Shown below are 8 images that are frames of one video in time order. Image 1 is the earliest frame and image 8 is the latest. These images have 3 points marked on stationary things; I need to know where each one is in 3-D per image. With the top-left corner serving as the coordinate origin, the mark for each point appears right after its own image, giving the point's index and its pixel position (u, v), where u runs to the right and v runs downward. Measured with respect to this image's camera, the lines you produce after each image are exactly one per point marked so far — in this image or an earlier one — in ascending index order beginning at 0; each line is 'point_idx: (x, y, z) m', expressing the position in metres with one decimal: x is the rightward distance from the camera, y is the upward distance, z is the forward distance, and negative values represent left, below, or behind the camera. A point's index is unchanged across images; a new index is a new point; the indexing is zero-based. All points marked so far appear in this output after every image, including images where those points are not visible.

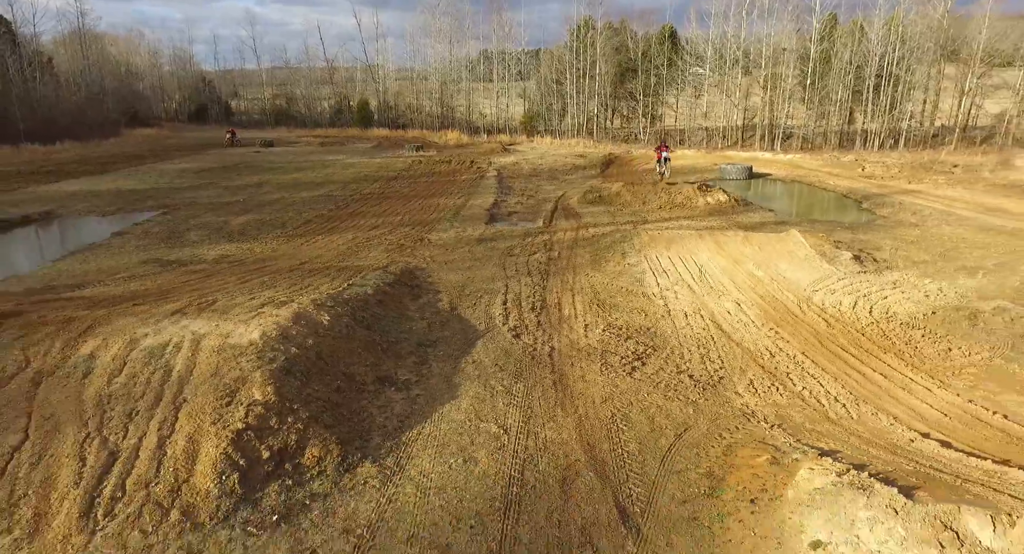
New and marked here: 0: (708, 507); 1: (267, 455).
0: (+1.7, -1.9, +4.7) m
1: (-2.2, -1.6, +4.8) m
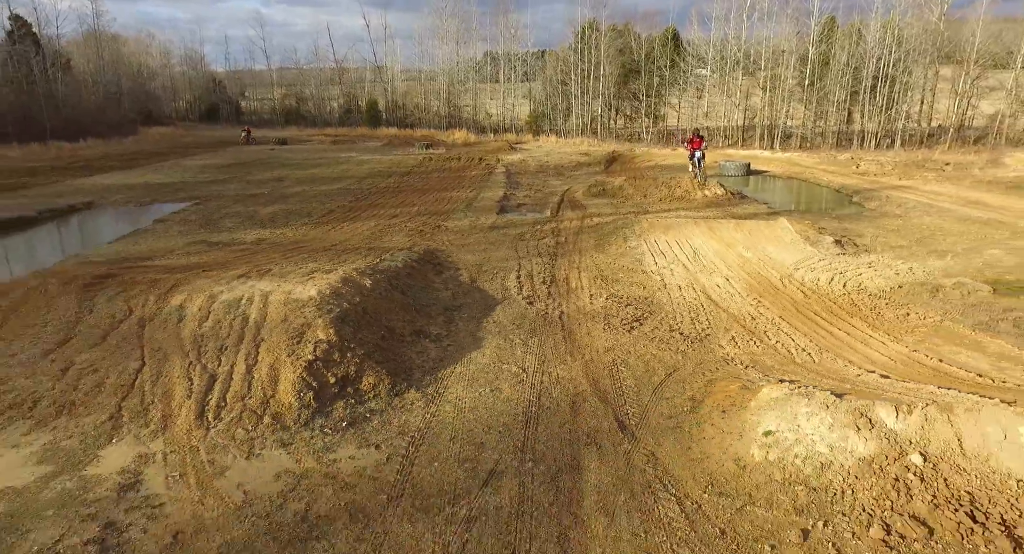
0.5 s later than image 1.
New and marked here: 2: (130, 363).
0: (+1.9, -1.5, +5.9) m
1: (-2.0, -1.2, +6.1) m
2: (-4.3, -1.0, +6.3) m
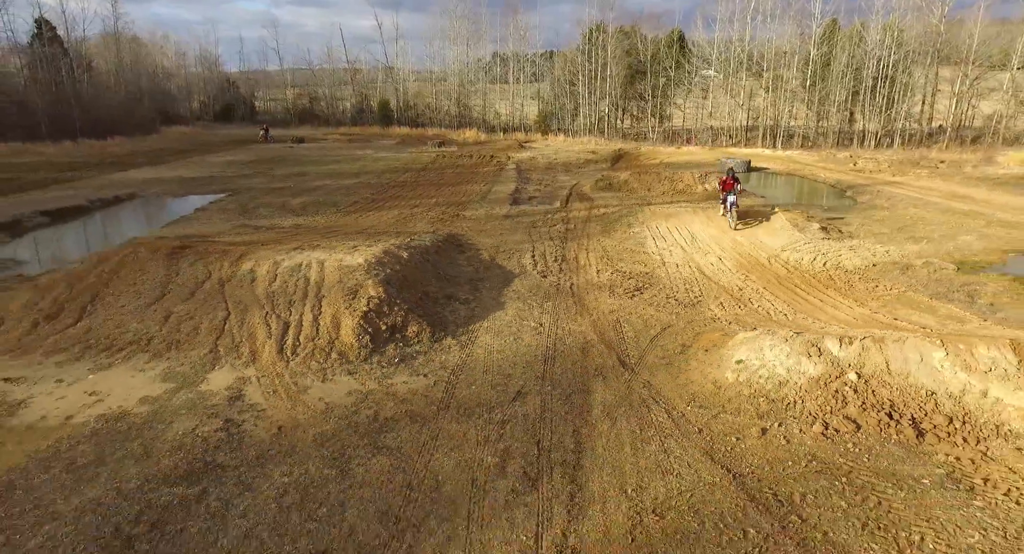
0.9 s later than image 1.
0: (+2.2, -1.0, +7.2) m
1: (-1.7, -0.7, +7.4) m
2: (-4.0, -0.5, +7.7) m
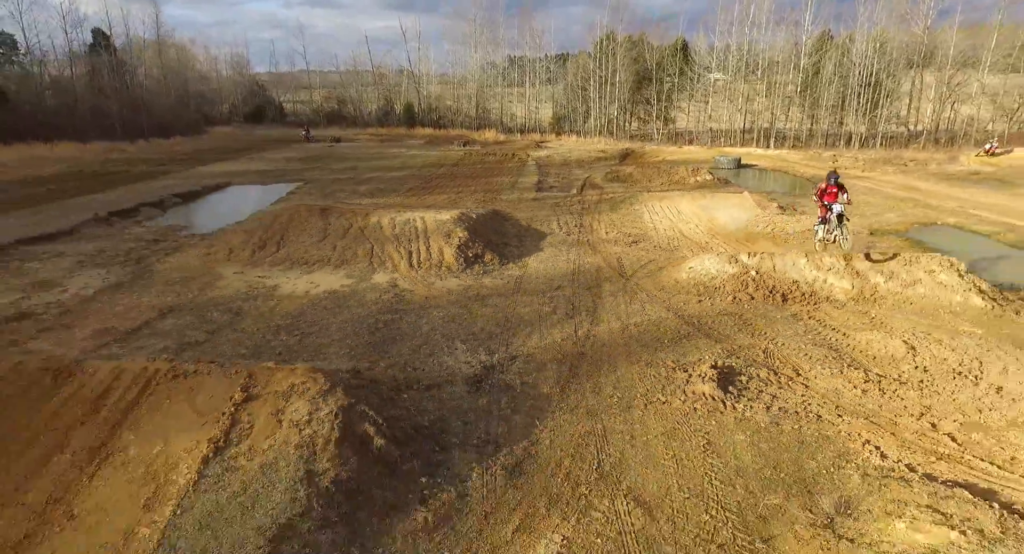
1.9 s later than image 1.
0: (+3.0, +0.1, +11.6) m
1: (-0.9, +0.4, +11.9) m
2: (-3.2, +0.7, +12.2) m
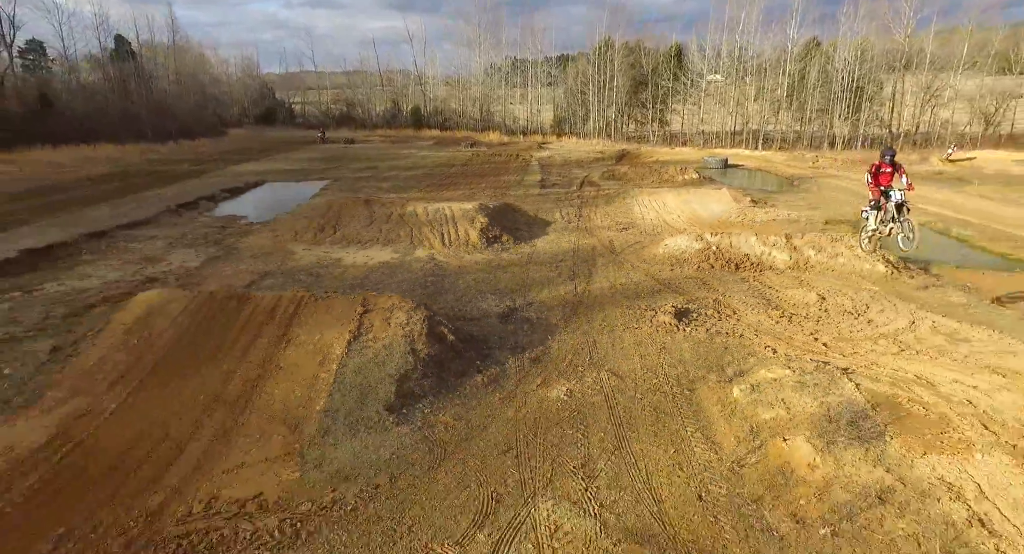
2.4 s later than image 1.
0: (+3.3, +0.7, +14.5) m
1: (-0.6, +1.0, +14.8) m
2: (-2.9, +1.2, +15.1) m
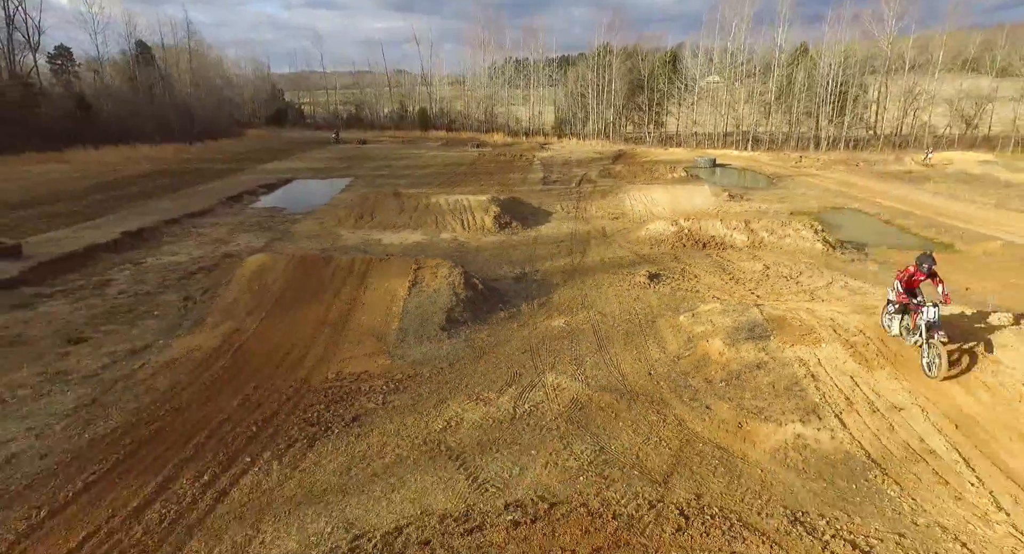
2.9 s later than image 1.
0: (+3.6, +1.3, +17.4) m
1: (-0.3, +1.7, +17.7) m
2: (-2.6, +1.9, +18.0) m
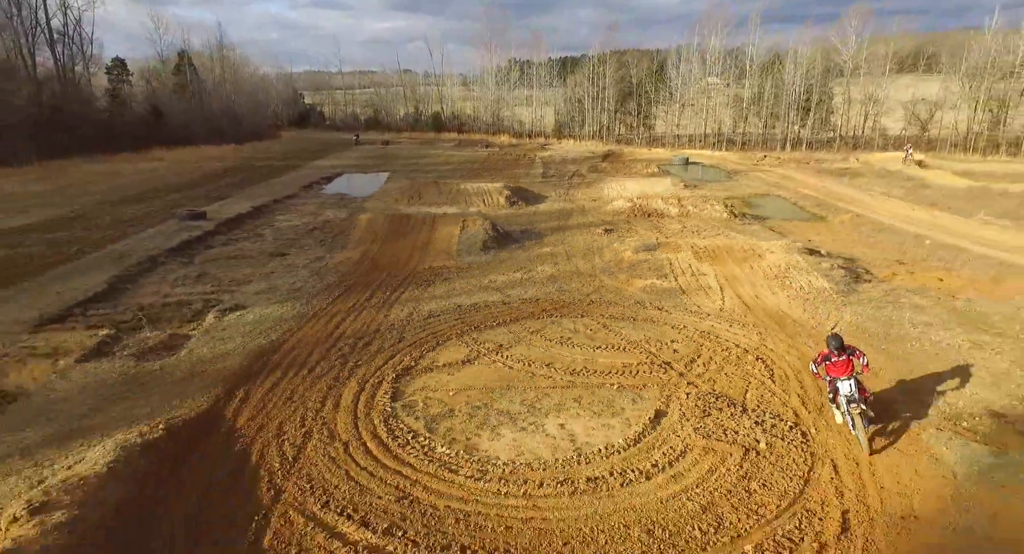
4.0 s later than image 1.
0: (+3.8, +2.9, +24.7) m
1: (0.0, +3.3, +25.0) m
2: (-2.3, +3.5, +25.3) m
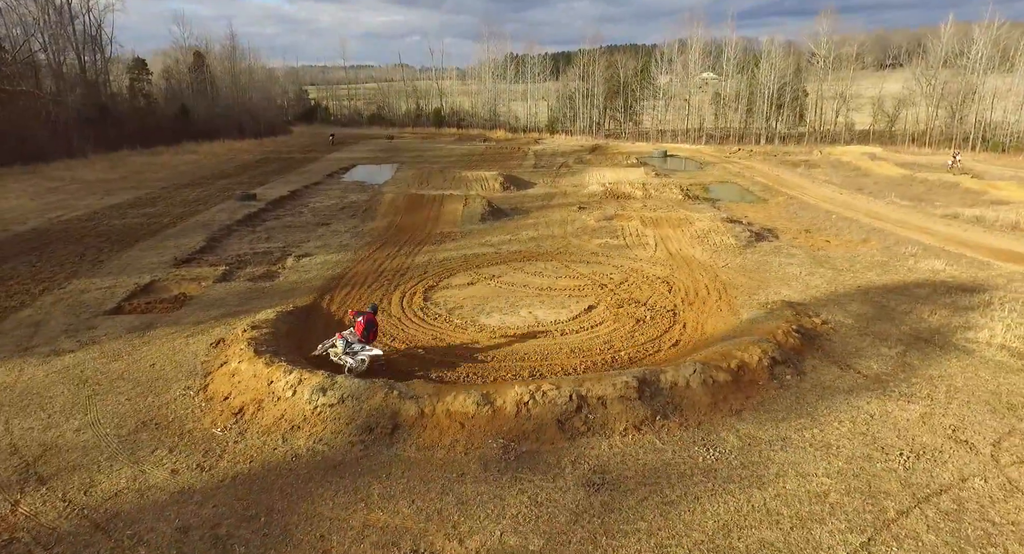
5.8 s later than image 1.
0: (+3.5, +4.3, +29.3) m
1: (-0.4, +4.7, +29.6) m
2: (-2.6, +4.9, +29.9) m
